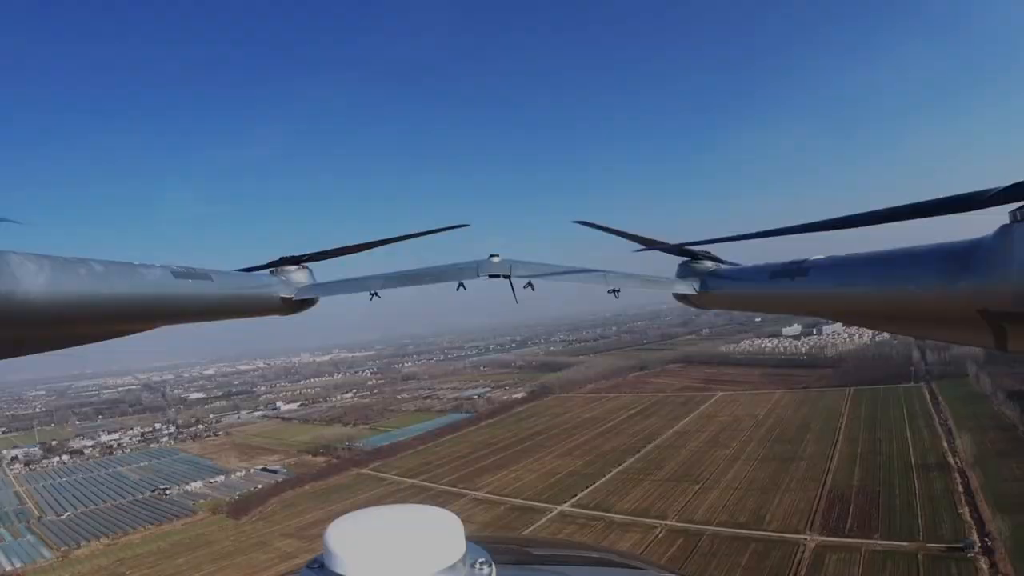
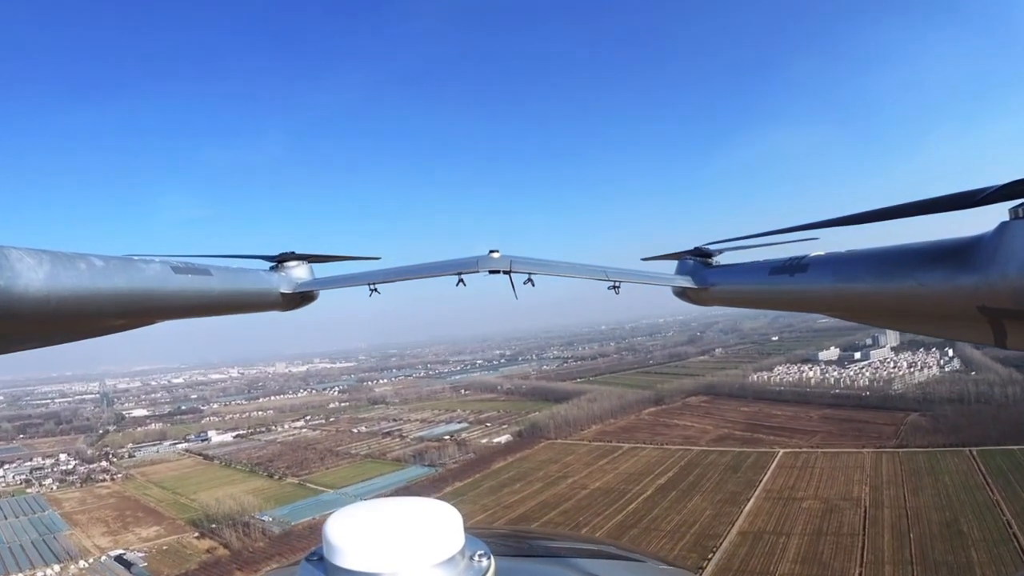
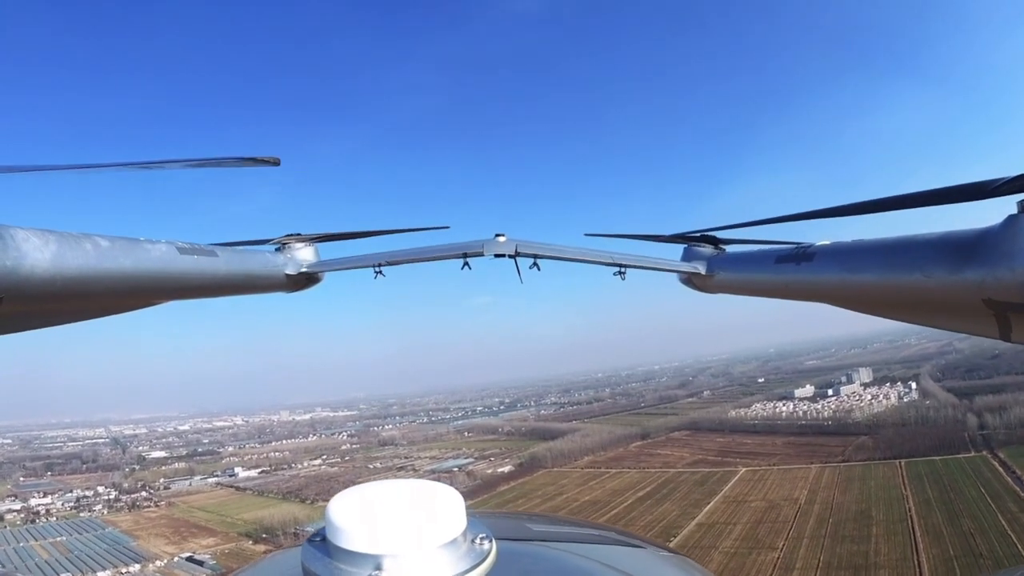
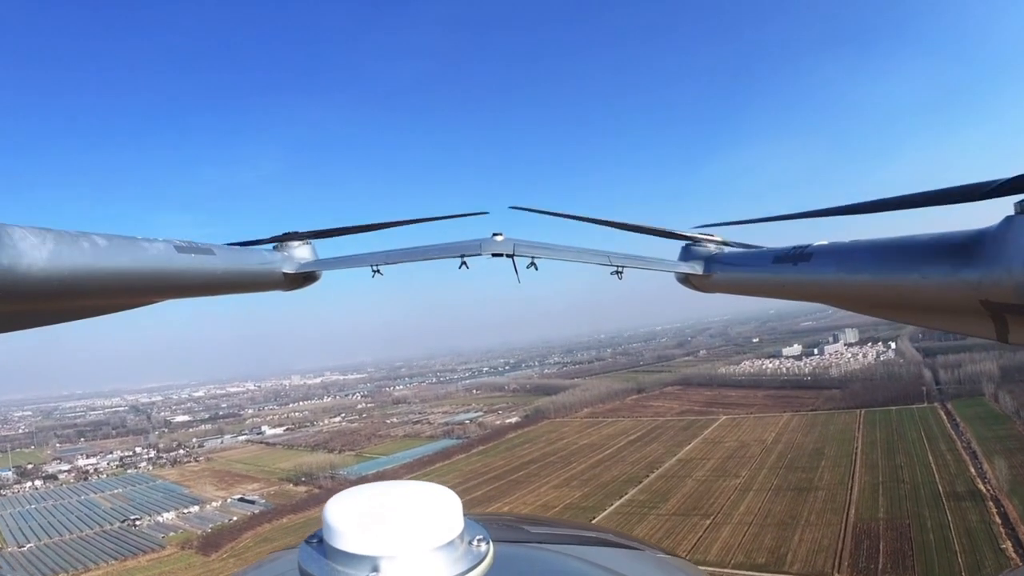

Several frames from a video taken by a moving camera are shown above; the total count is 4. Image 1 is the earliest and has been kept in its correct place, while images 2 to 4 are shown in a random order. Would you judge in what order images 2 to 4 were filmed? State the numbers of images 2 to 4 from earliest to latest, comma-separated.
4, 3, 2
